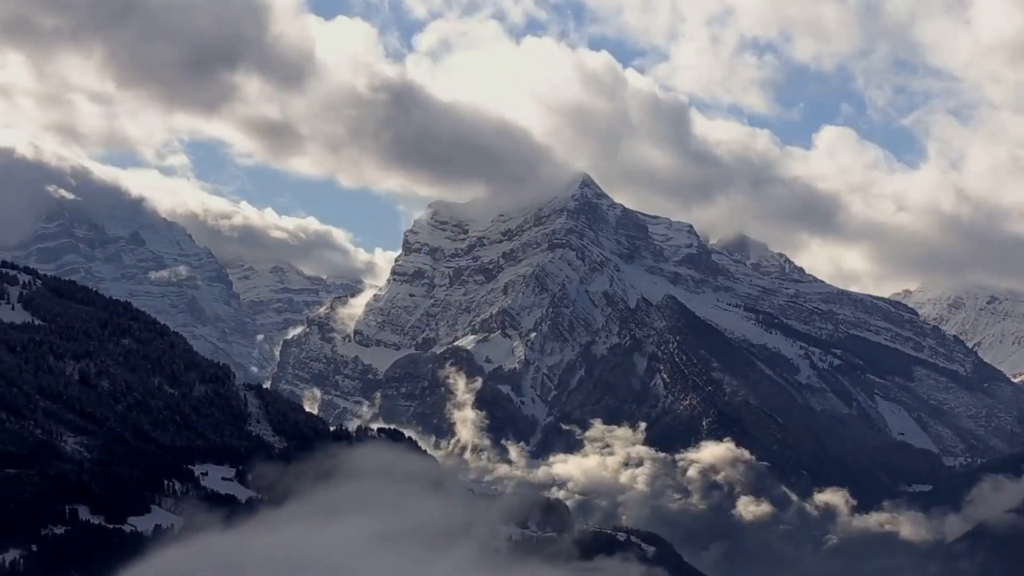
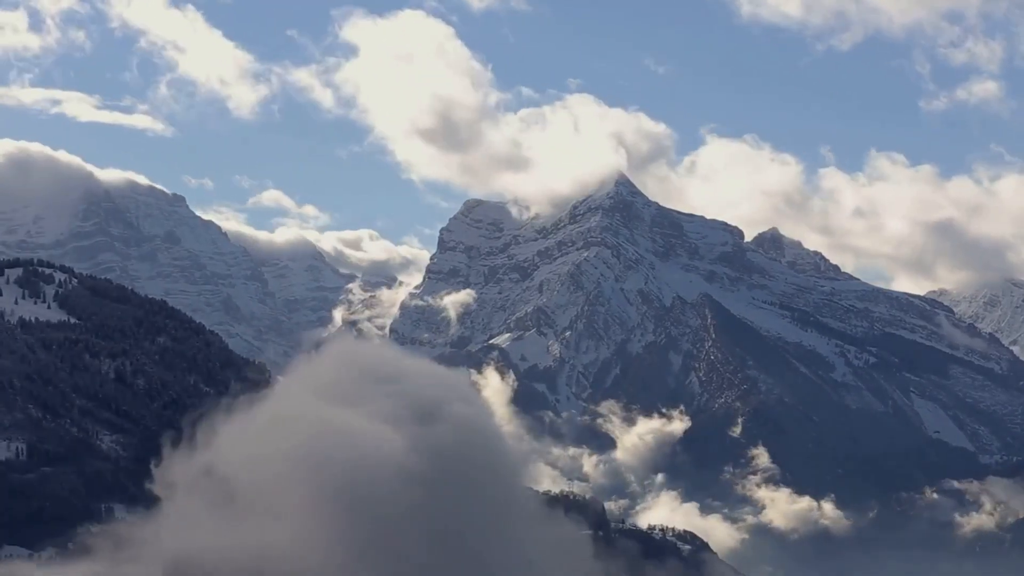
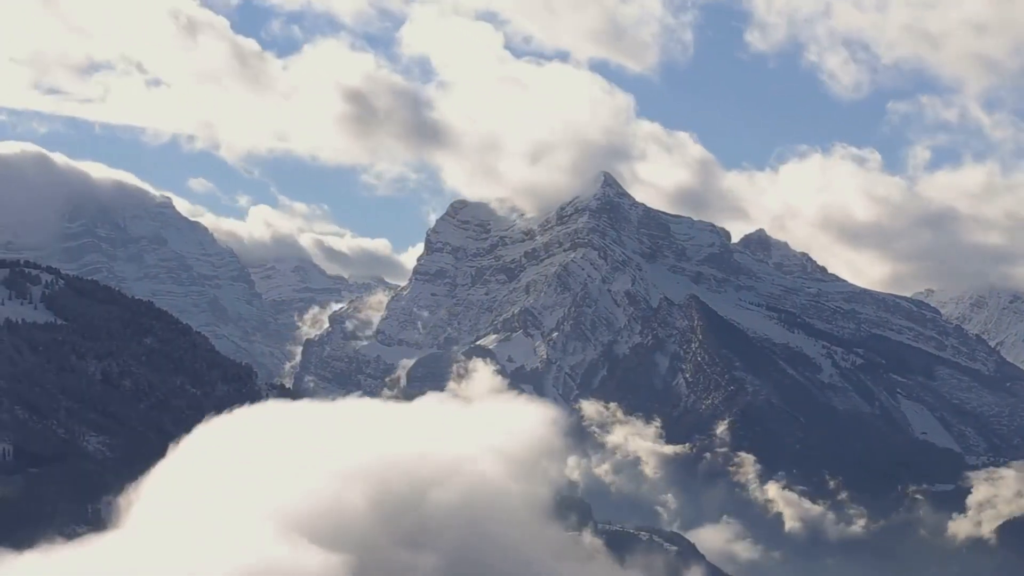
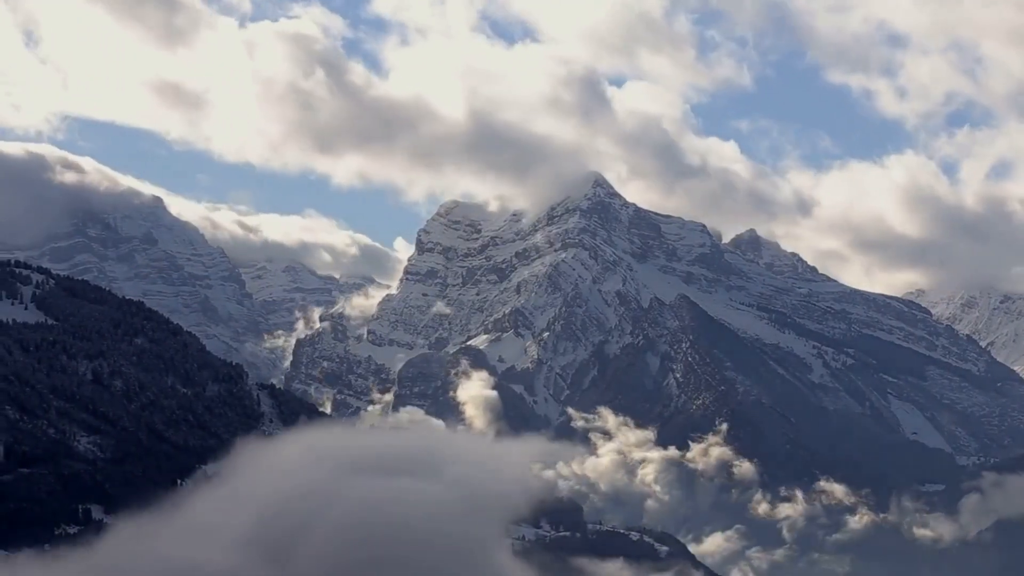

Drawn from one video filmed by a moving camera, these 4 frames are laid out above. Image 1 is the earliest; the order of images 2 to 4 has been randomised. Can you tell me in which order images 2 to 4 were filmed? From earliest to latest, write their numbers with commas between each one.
4, 3, 2
